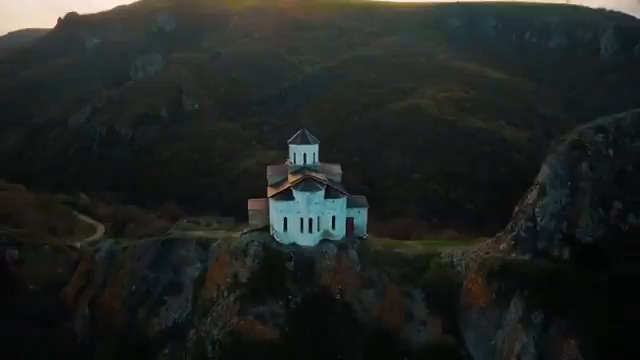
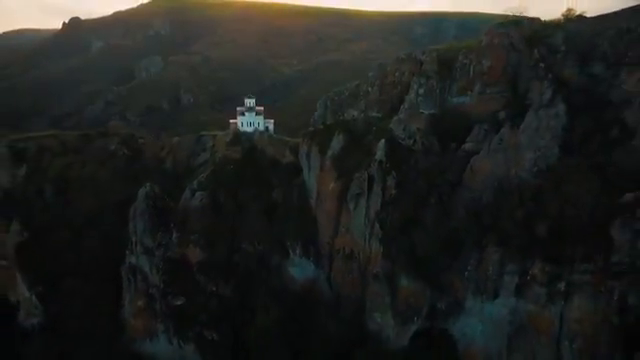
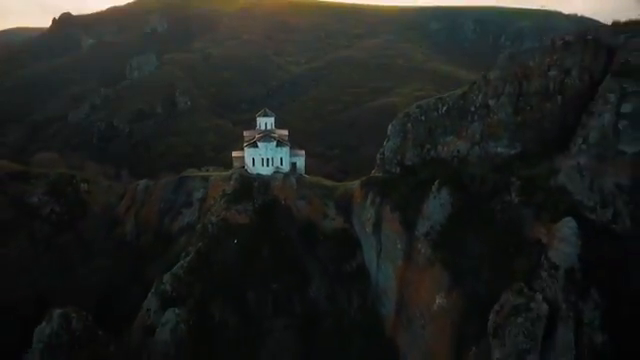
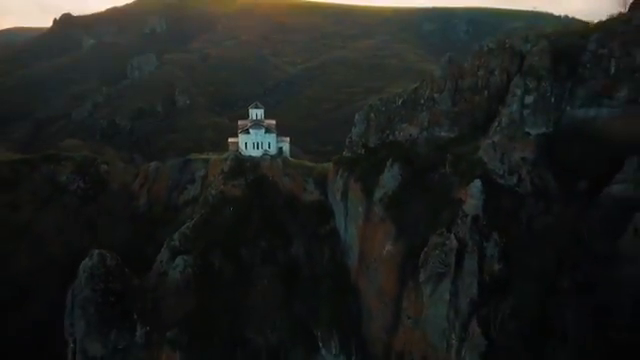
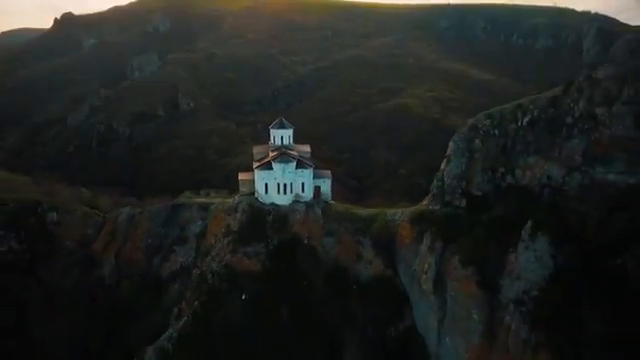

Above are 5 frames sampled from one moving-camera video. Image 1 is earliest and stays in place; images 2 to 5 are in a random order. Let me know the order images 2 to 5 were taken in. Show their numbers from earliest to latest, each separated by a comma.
5, 3, 4, 2
